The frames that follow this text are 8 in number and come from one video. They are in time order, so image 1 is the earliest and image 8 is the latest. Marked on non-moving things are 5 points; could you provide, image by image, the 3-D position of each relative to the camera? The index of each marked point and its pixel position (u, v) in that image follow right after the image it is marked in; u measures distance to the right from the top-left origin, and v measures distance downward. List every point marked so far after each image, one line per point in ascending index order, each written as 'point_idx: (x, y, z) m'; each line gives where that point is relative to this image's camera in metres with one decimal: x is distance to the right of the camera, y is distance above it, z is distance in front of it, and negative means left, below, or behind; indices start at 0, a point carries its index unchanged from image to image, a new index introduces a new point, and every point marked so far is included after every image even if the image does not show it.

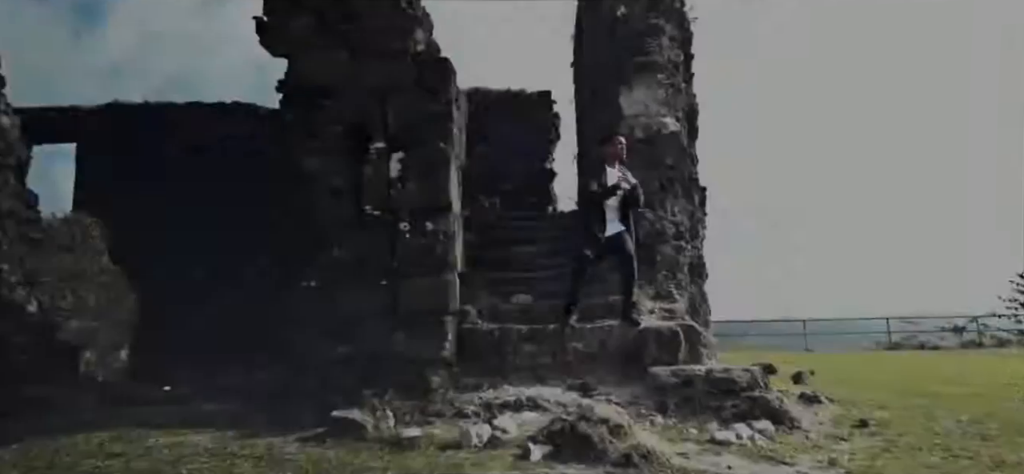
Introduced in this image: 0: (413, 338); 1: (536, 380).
0: (-0.7, -0.7, +4.2) m
1: (+0.2, -1.0, +4.4) m
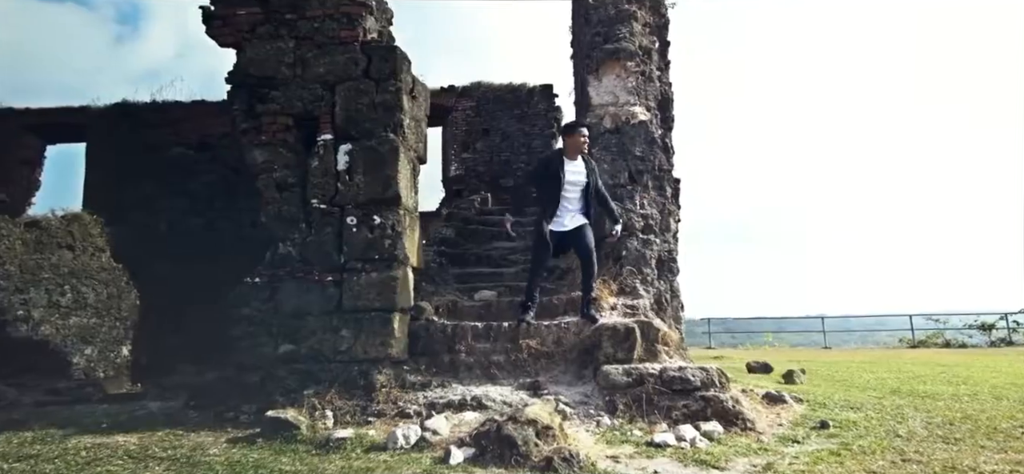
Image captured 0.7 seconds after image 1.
0: (-1.1, -0.7, +4.1) m
1: (-0.2, -1.0, +4.2) m
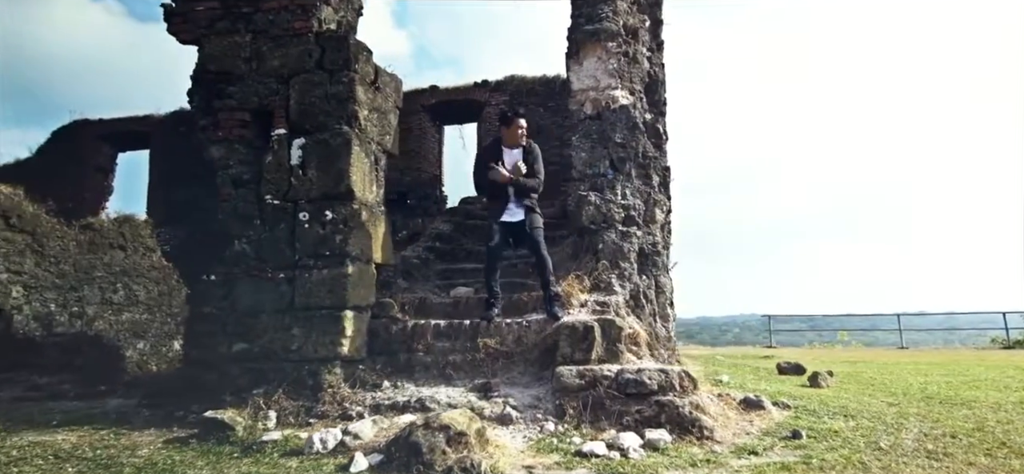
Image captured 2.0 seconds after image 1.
0: (-1.4, -0.6, +4.0) m
1: (-0.5, -1.0, +4.0) m
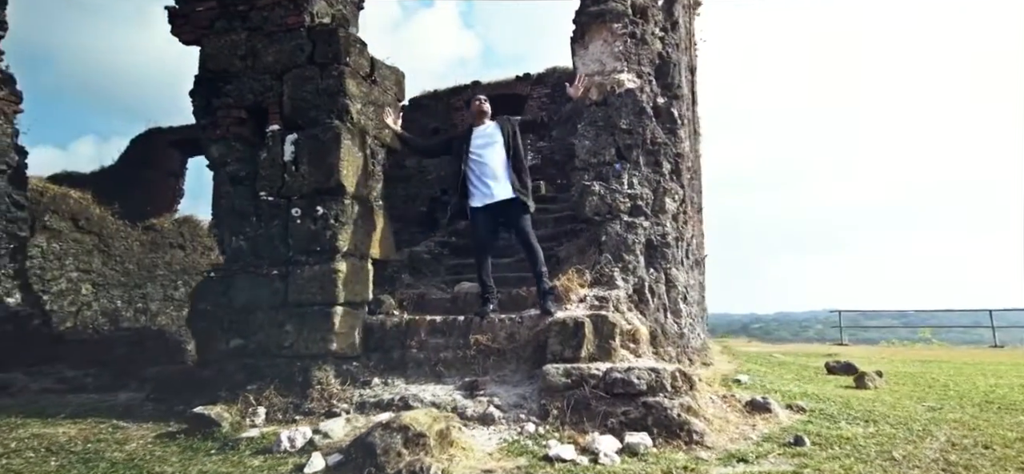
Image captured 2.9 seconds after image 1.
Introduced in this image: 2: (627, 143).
0: (-1.4, -0.6, +4.0) m
1: (-0.5, -0.9, +3.9) m
2: (+0.9, +0.7, +4.6) m
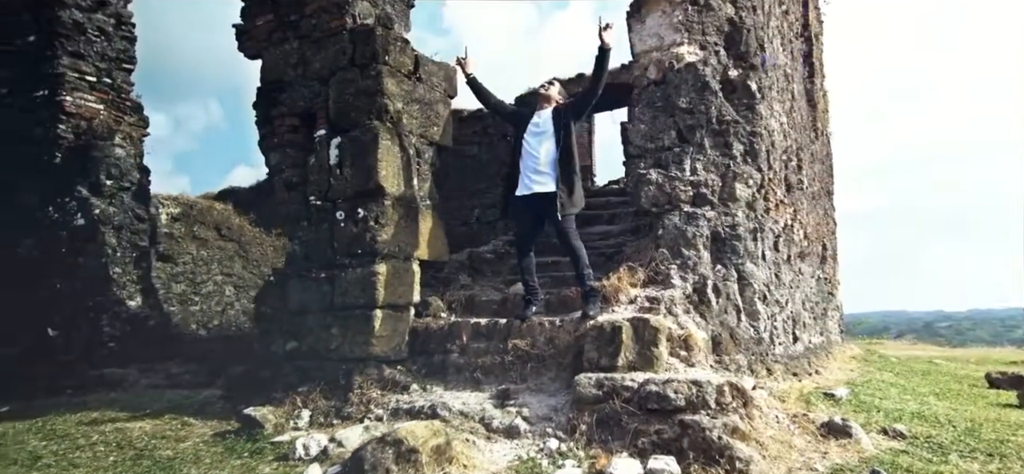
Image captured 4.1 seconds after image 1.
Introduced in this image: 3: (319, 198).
0: (-1.1, -0.6, +4.0) m
1: (-0.2, -0.9, +3.7) m
2: (+1.2, +0.8, +4.1) m
3: (-1.4, +0.3, +4.2) m
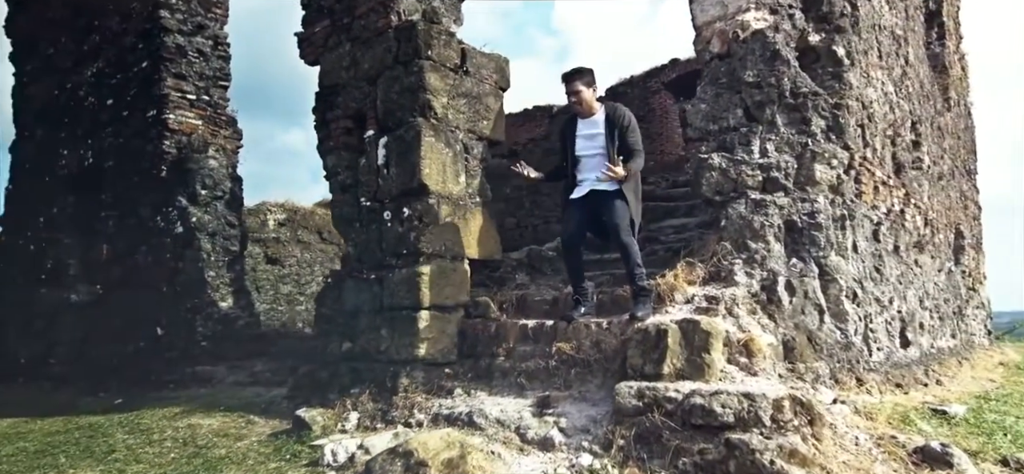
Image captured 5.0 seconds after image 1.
0: (-0.8, -0.6, +3.9) m
1: (0.0, -0.9, +3.5) m
2: (+1.5, +0.8, +3.6) m
3: (-1.0, +0.3, +4.2) m
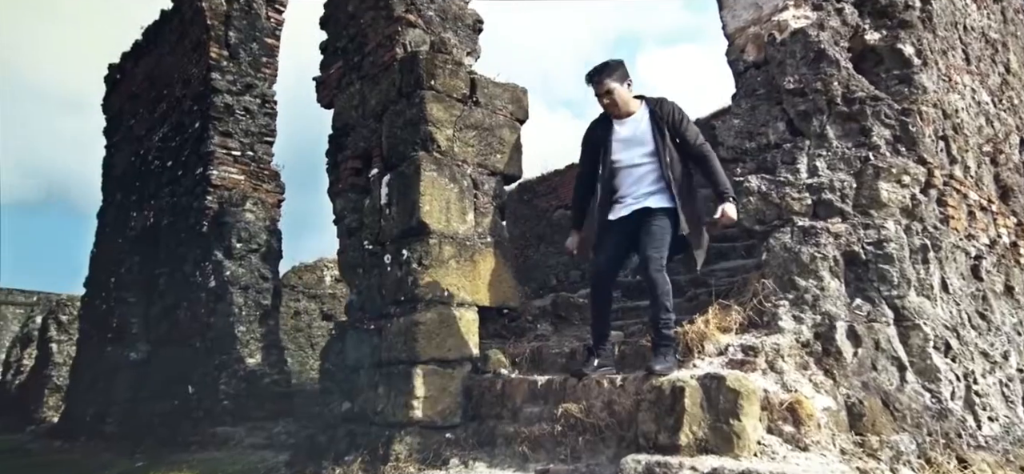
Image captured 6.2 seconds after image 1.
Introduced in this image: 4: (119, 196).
0: (-0.7, -0.9, +3.5) m
1: (0.0, -1.1, +2.9) m
2: (+1.4, +0.6, +3.0) m
3: (-0.9, 0.0, +3.9) m
4: (-7.0, +0.7, +10.6) m
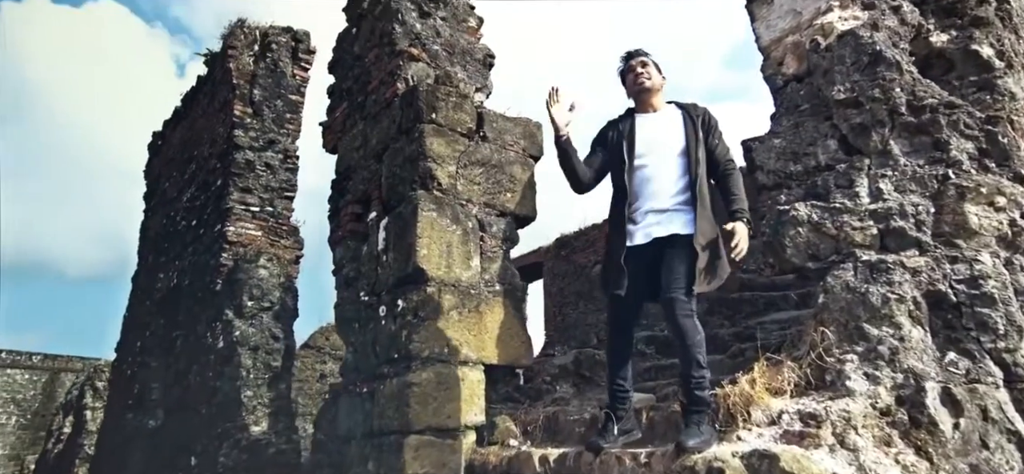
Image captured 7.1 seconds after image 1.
0: (-0.7, -1.1, +3.0) m
1: (+0.1, -1.3, +2.4) m
2: (+1.4, +0.5, +2.5) m
3: (-0.8, -0.3, +3.5) m
4: (-6.4, -0.3, +10.7) m
